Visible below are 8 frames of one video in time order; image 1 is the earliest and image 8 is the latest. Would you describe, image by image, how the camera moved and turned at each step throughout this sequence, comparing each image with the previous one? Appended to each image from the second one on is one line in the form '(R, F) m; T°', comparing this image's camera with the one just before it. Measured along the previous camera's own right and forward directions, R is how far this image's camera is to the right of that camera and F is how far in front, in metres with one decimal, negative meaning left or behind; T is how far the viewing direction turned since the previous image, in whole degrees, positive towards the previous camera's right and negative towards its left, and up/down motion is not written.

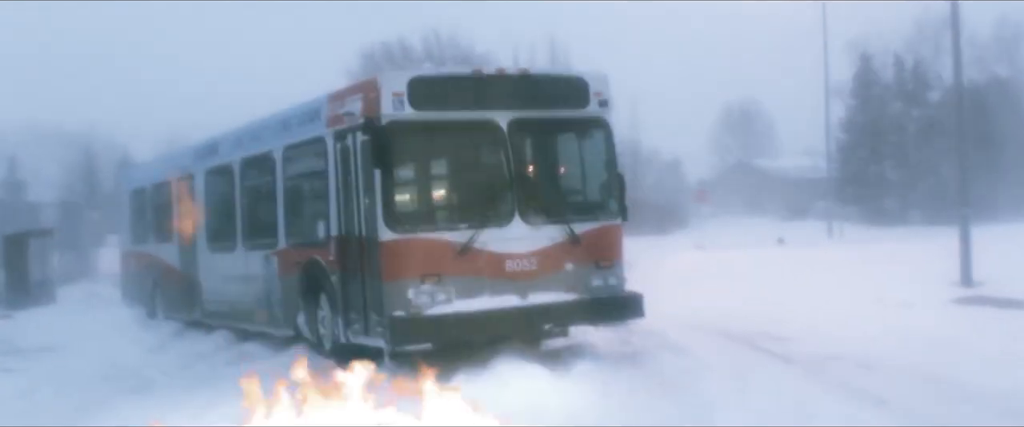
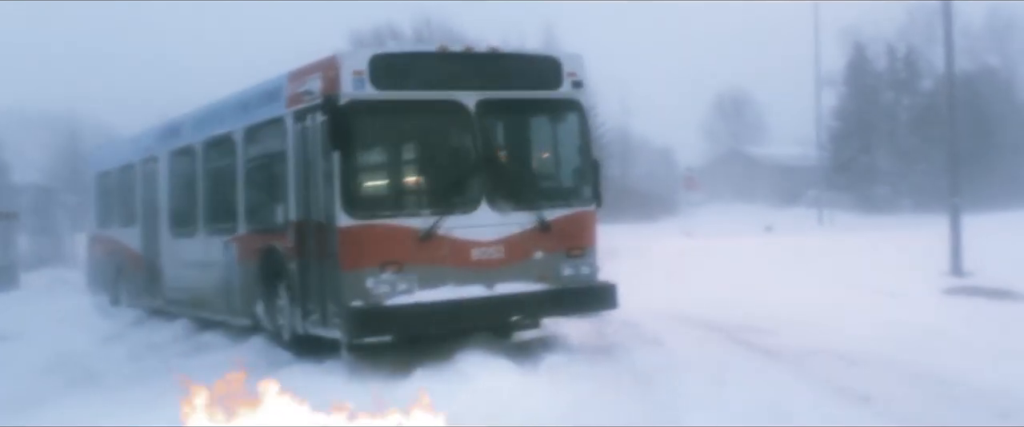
(+0.2, +0.6) m; 0°
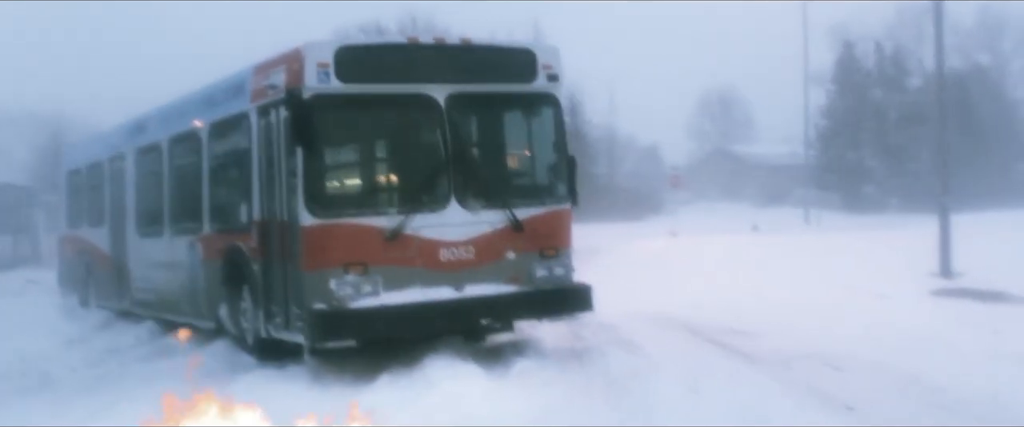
(+0.2, +0.4) m; 0°
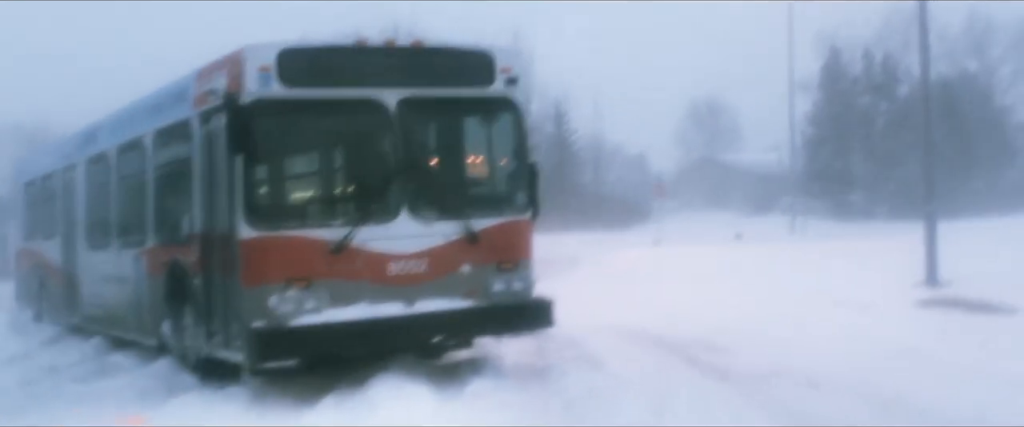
(+0.3, +0.6) m; 0°
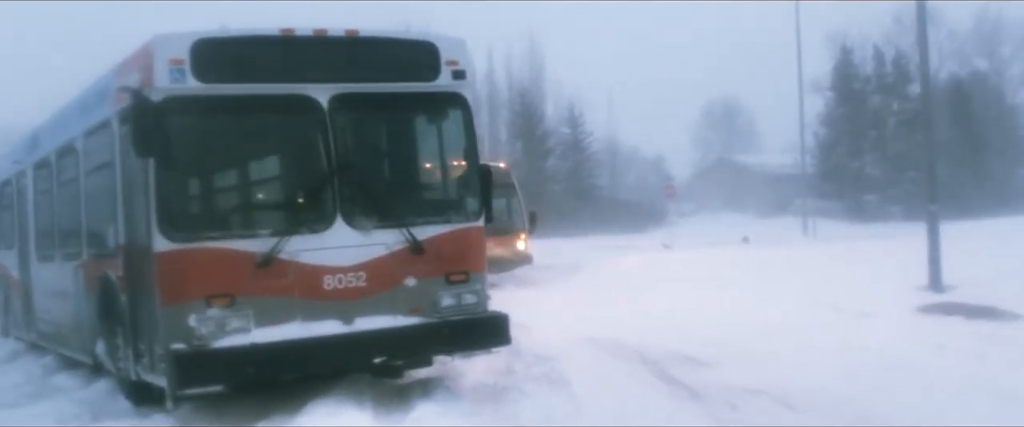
(+0.5, +0.9) m; -1°
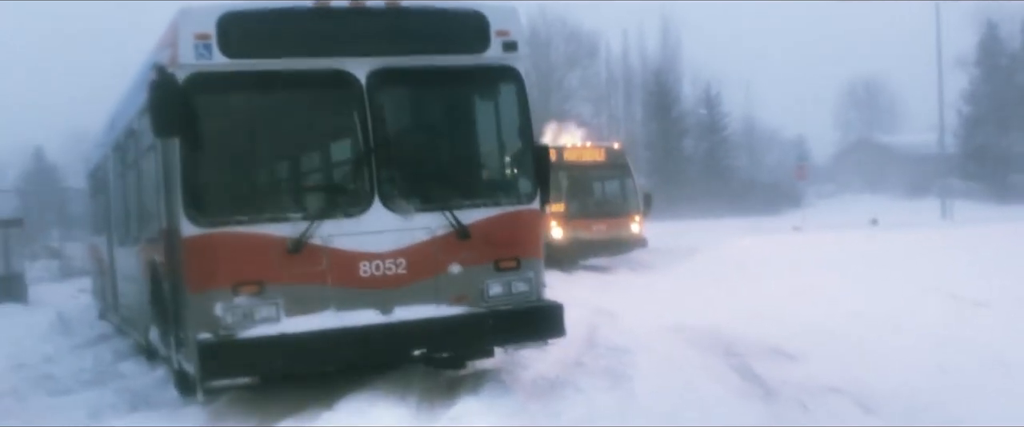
(+0.6, +0.7) m; -6°
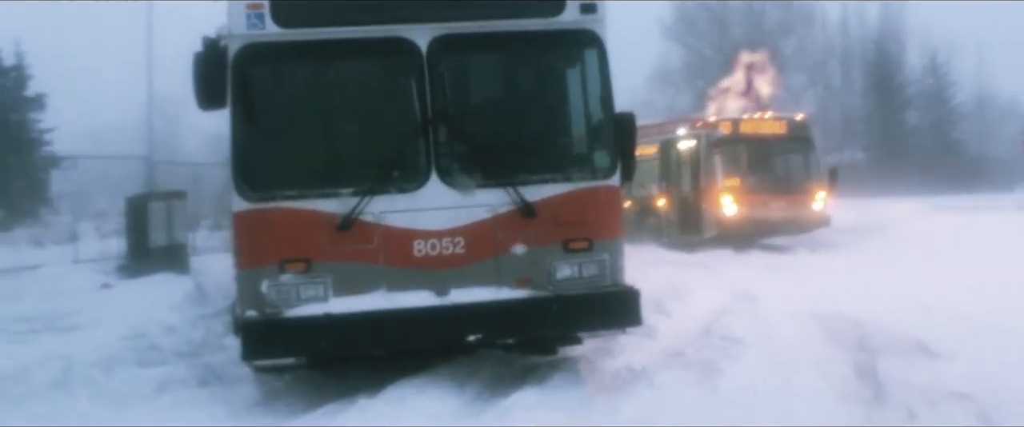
(+1.0, +0.7) m; -10°
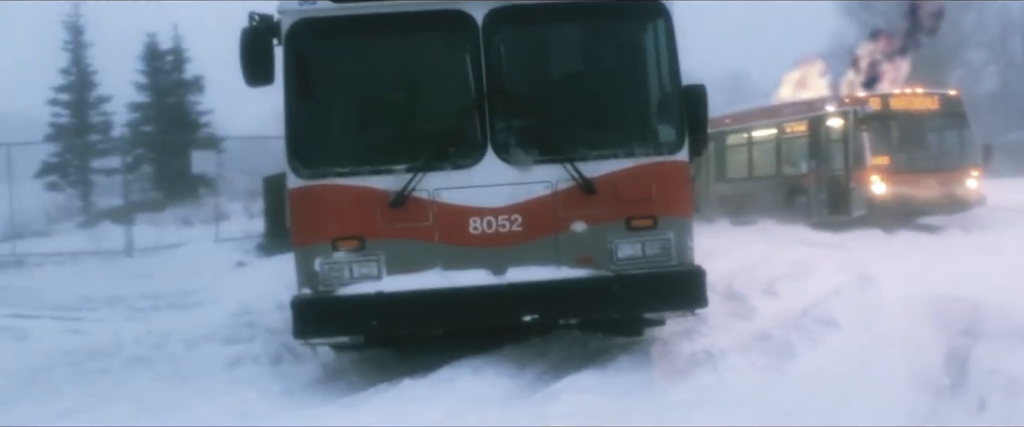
(+0.8, +0.3) m; -8°
